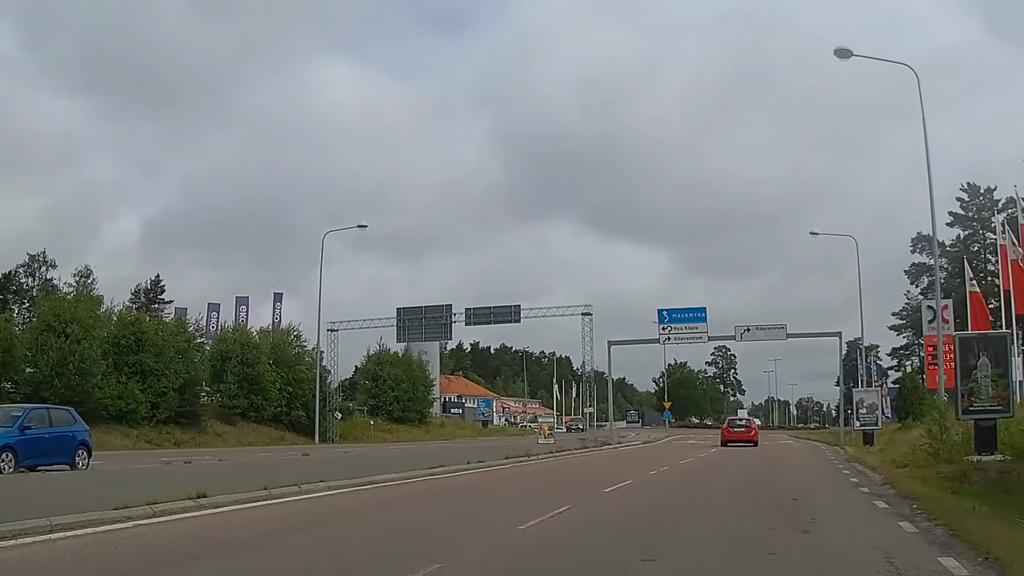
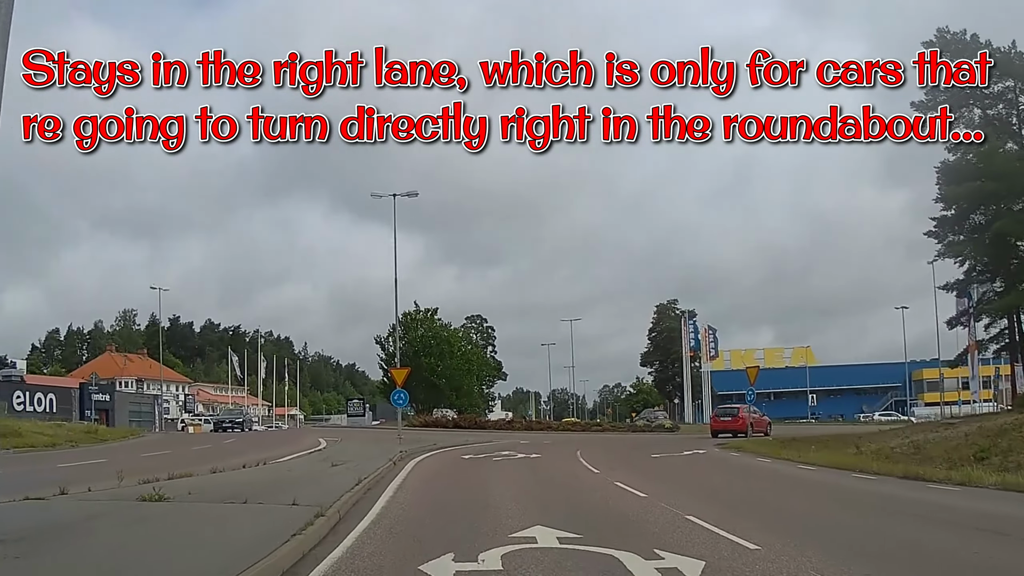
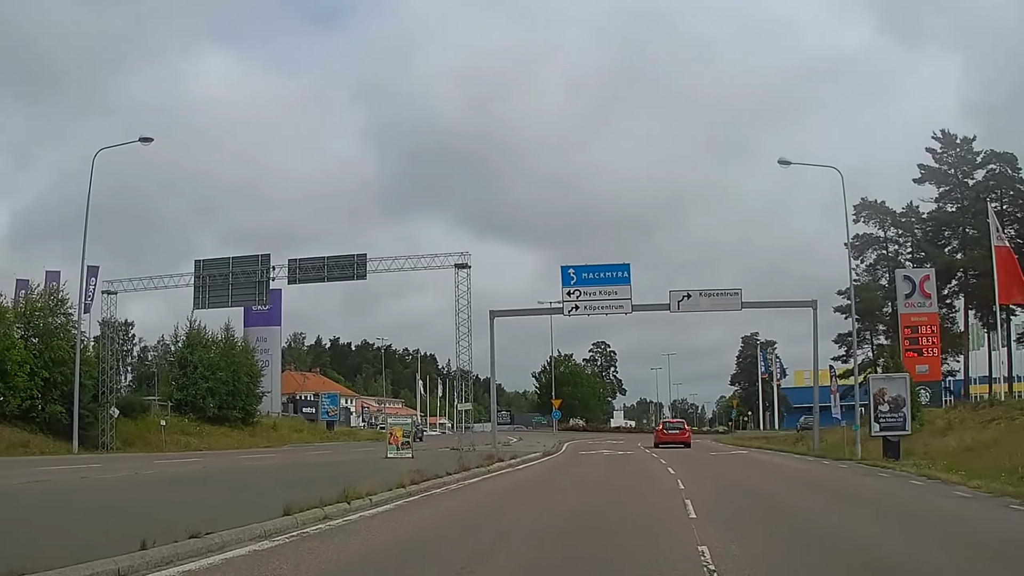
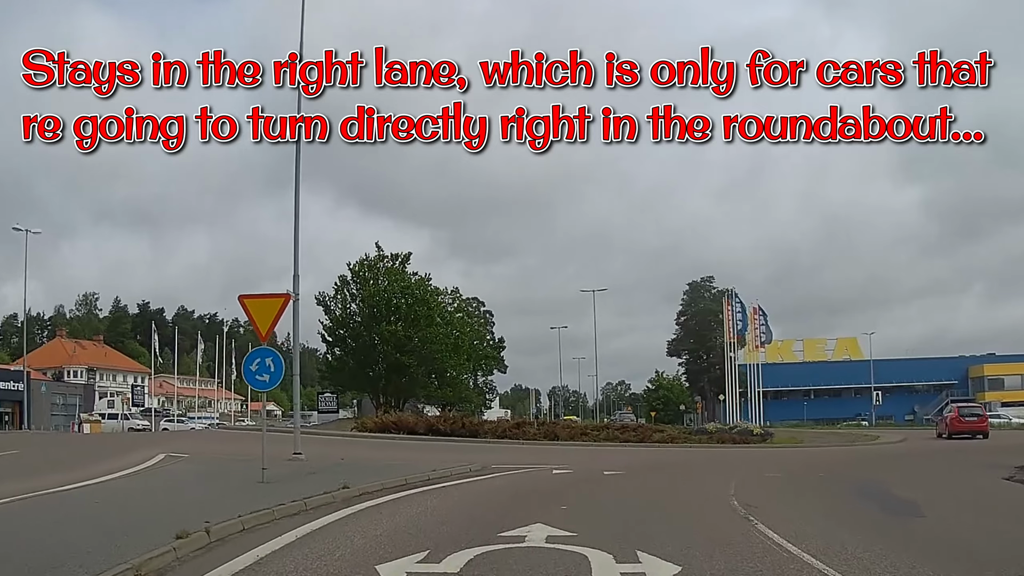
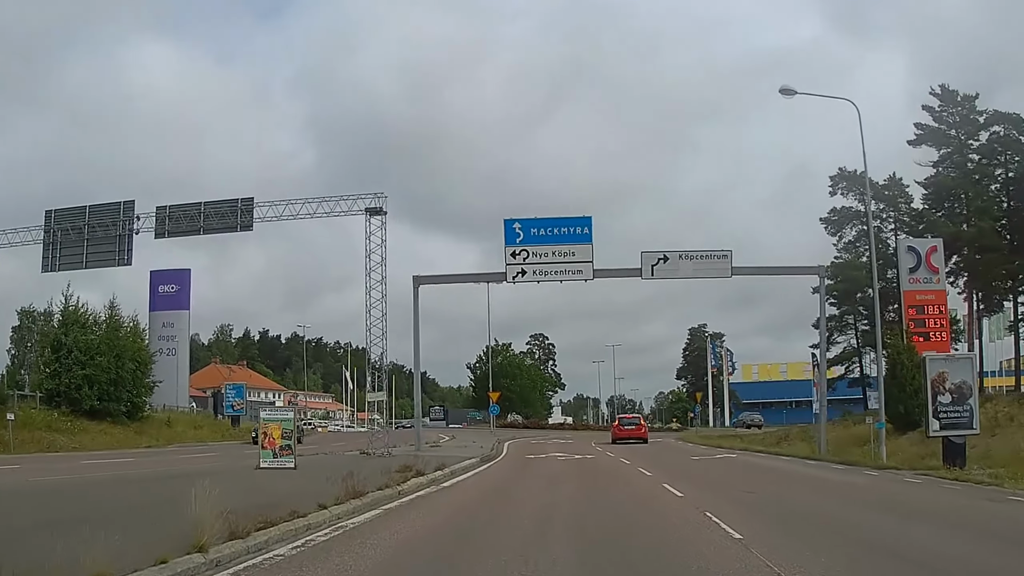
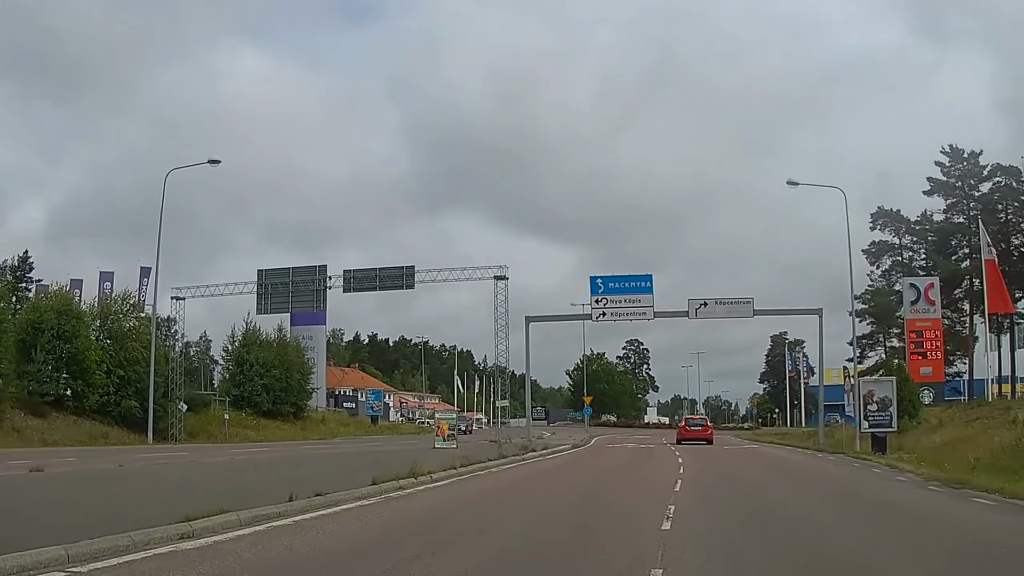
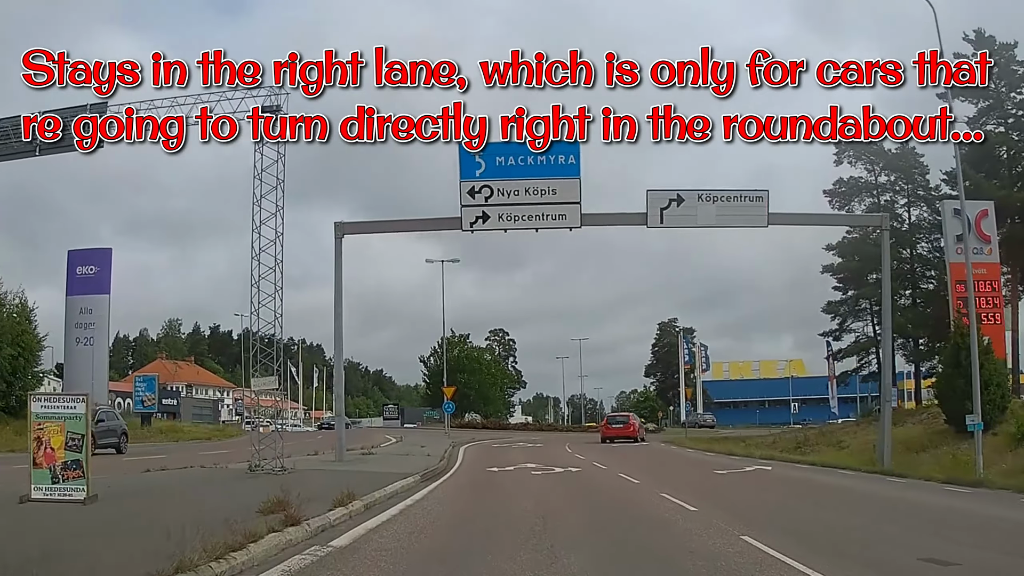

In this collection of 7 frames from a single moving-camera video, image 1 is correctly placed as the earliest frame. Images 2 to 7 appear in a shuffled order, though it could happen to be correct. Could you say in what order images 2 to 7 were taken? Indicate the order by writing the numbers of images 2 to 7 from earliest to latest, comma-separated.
6, 3, 5, 7, 2, 4
